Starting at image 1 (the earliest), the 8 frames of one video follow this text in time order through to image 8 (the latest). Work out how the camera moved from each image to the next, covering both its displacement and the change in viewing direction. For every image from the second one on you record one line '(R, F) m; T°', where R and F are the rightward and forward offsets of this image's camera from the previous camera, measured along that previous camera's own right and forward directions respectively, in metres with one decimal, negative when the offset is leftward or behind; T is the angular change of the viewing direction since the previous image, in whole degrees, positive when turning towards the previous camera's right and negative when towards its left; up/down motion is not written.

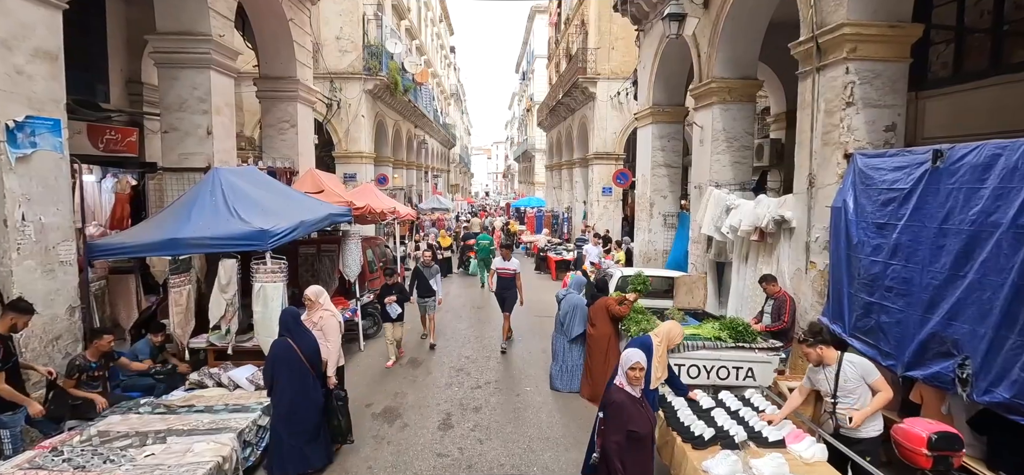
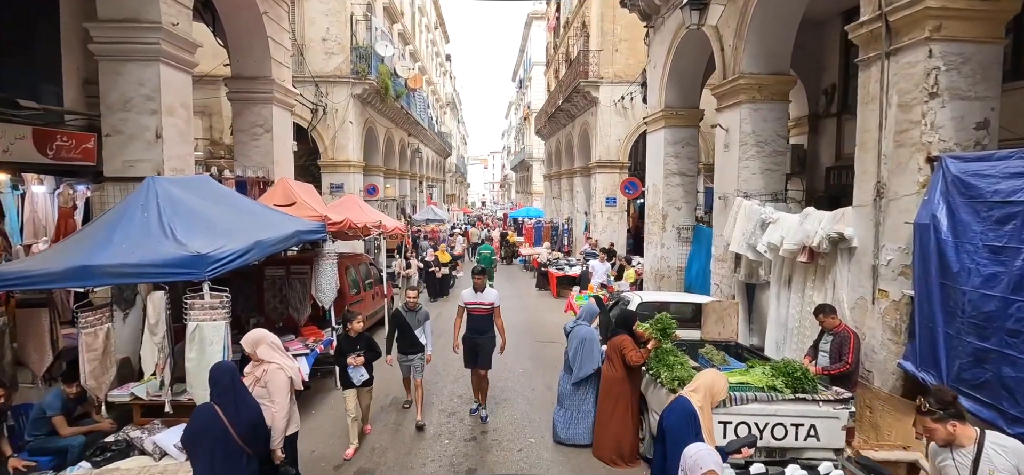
(0.0, +1.0) m; 0°
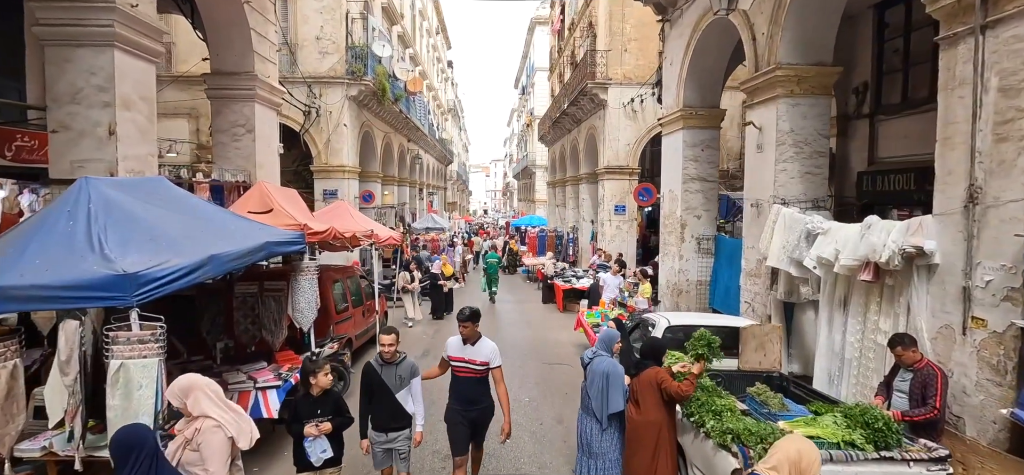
(-0.1, +0.8) m; 0°
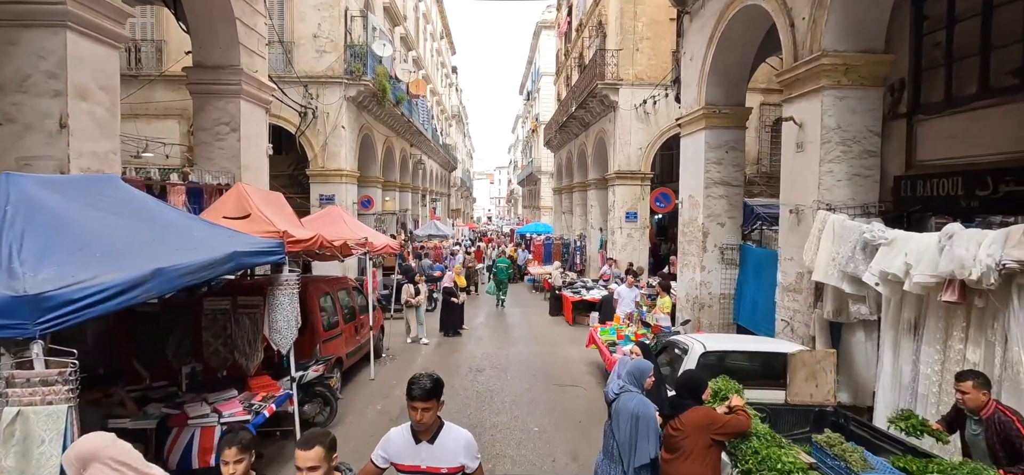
(0.0, +0.7) m; 0°
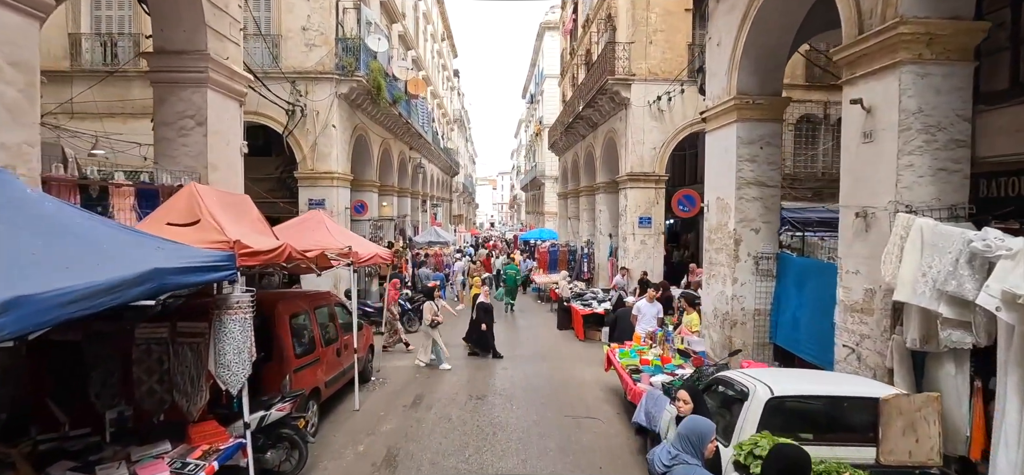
(0.0, +1.0) m; 0°
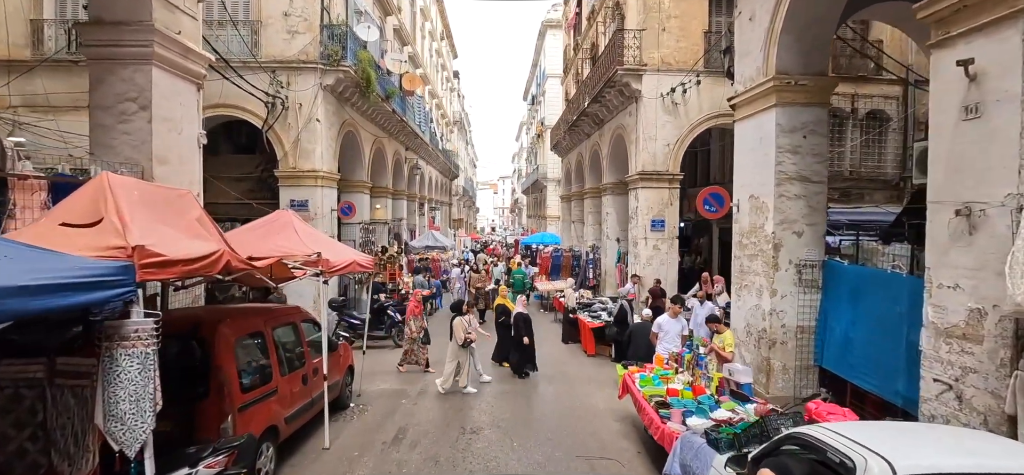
(0.0, +1.1) m; 0°
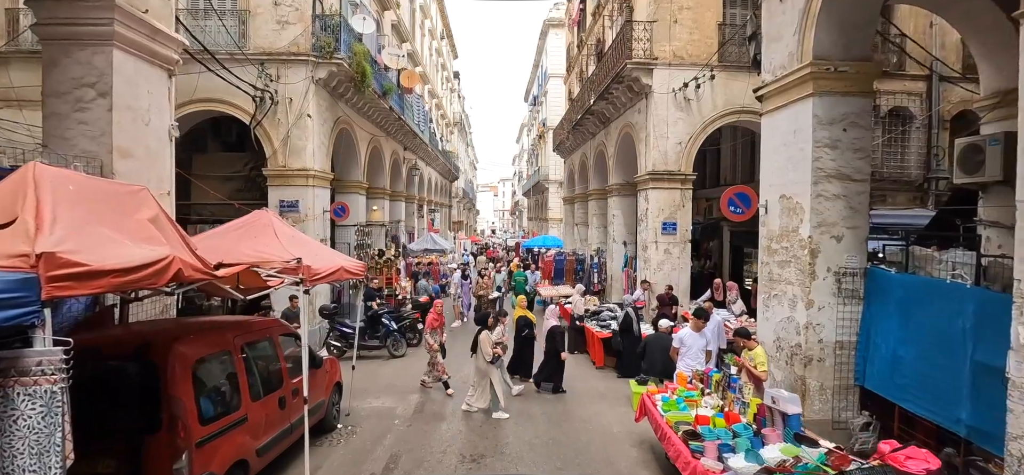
(-0.1, +0.7) m; 0°
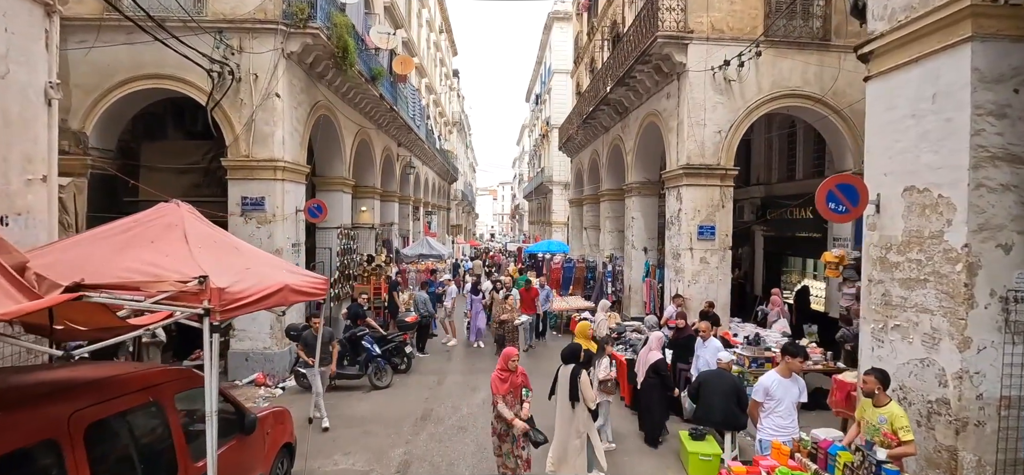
(-0.2, +1.7) m; 0°
